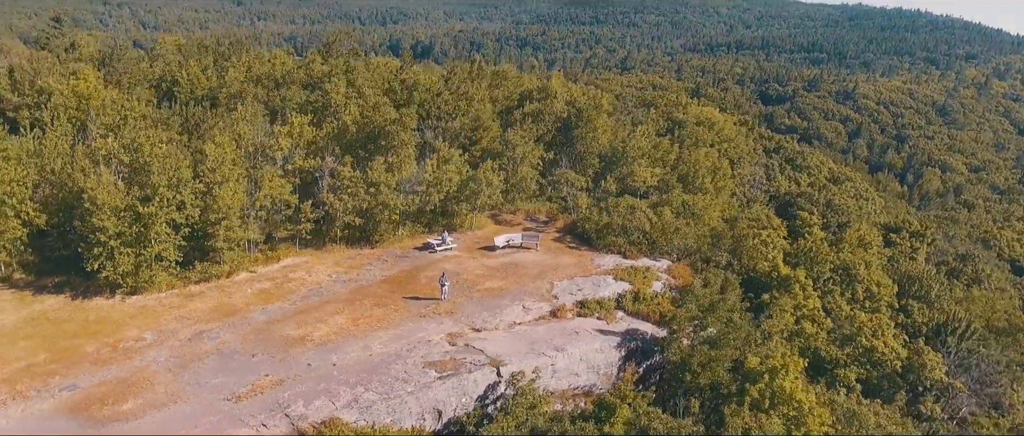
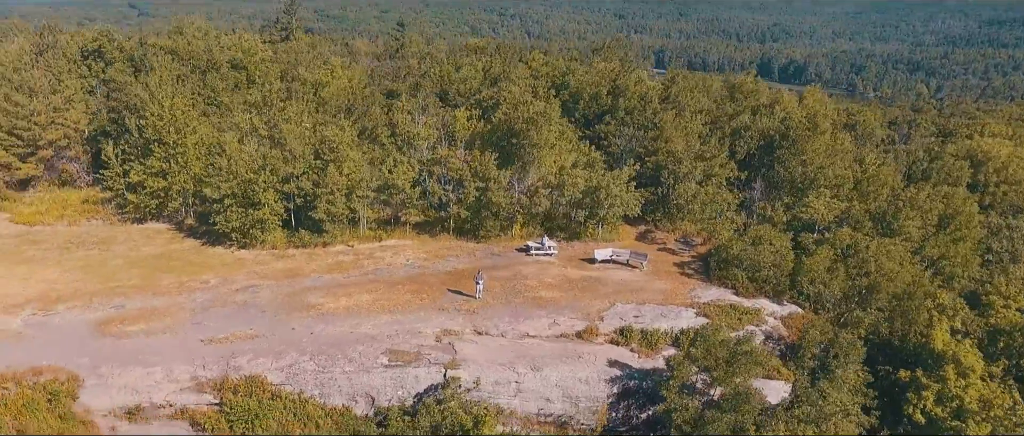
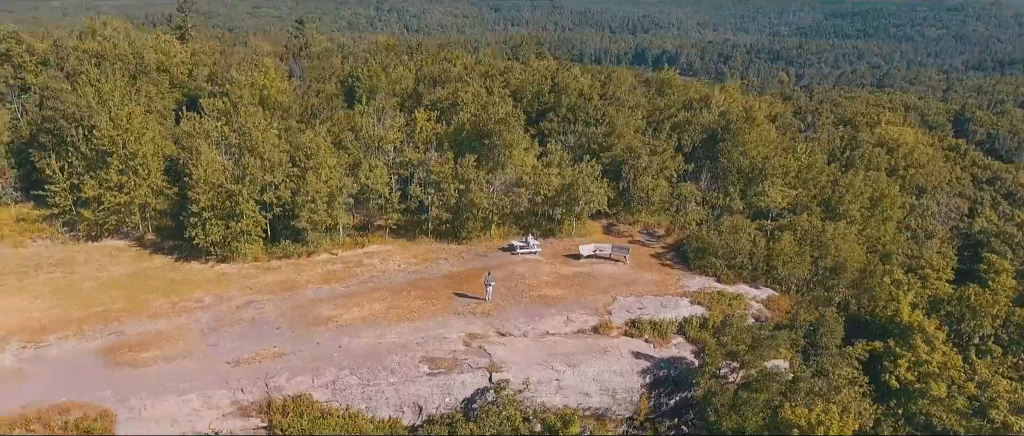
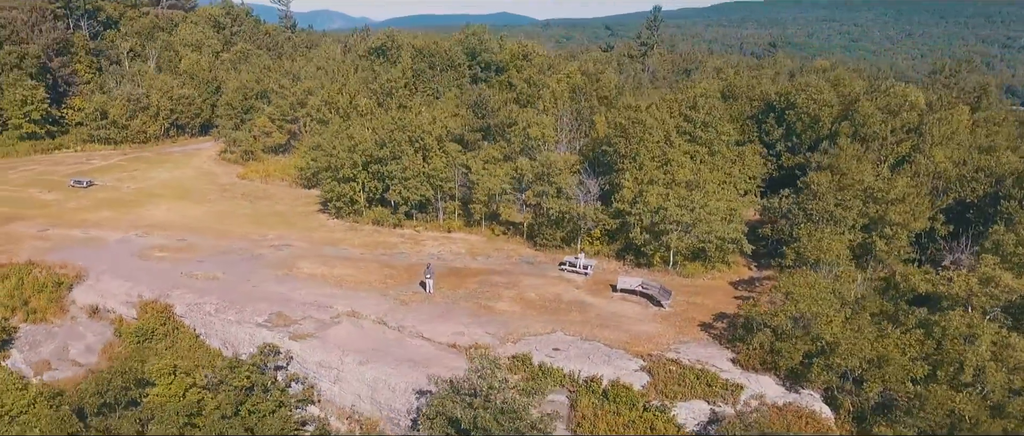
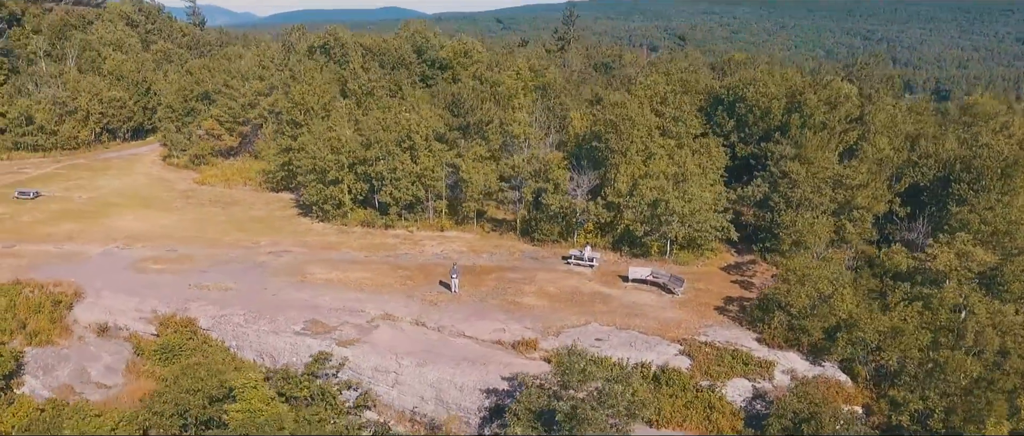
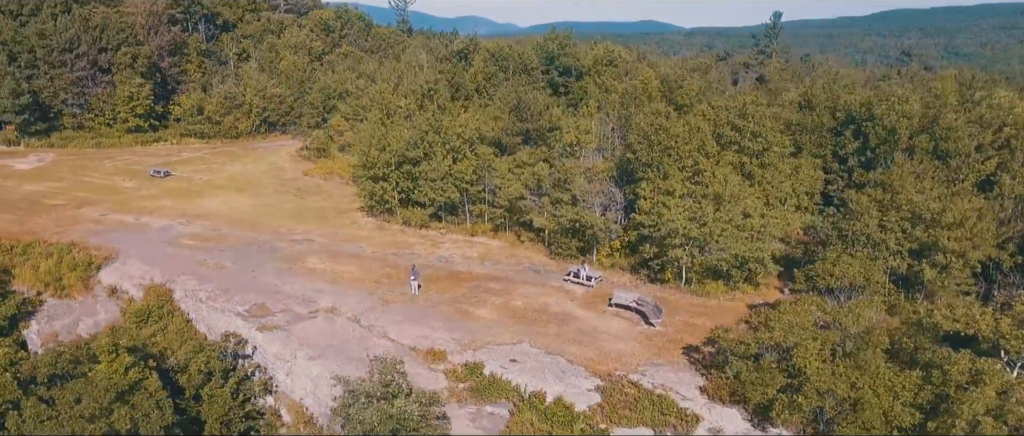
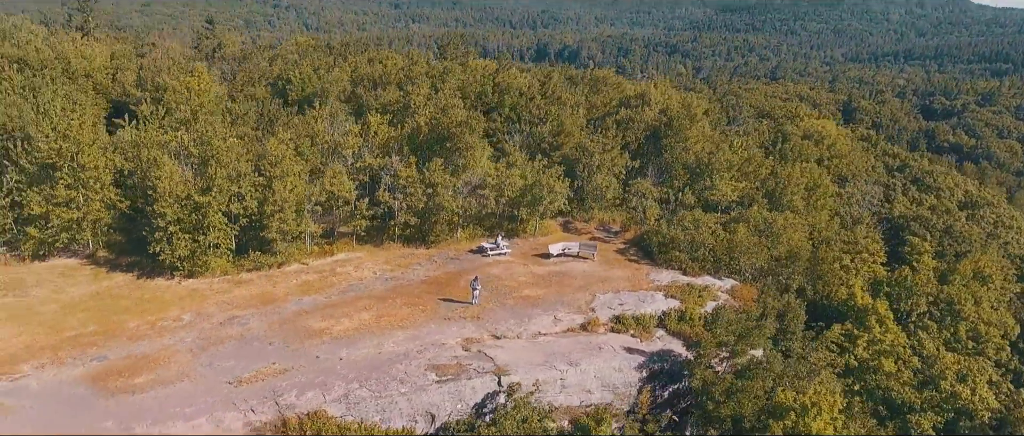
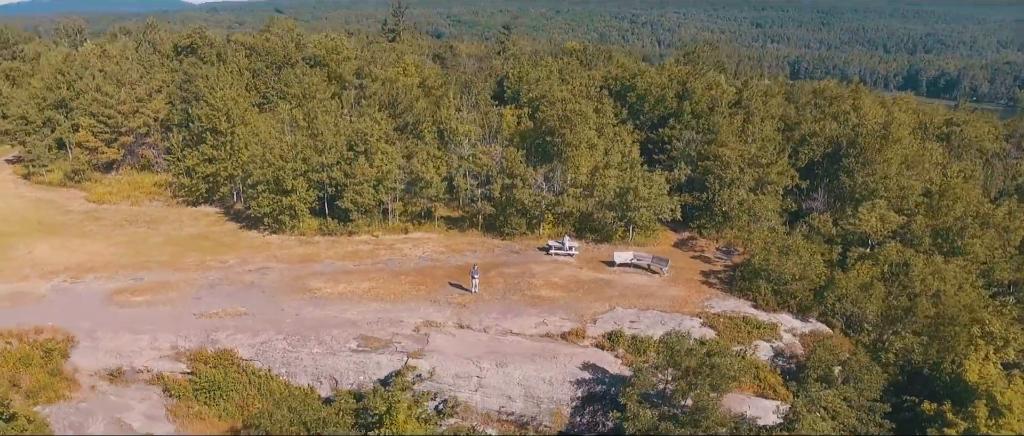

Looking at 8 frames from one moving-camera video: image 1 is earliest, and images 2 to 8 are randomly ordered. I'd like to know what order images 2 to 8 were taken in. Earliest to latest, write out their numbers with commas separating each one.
7, 3, 2, 8, 5, 4, 6
